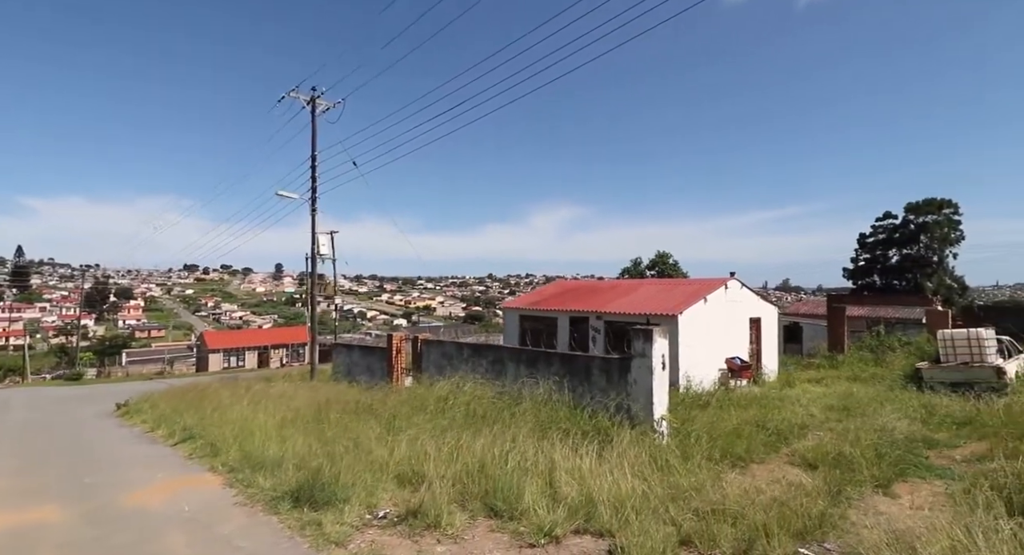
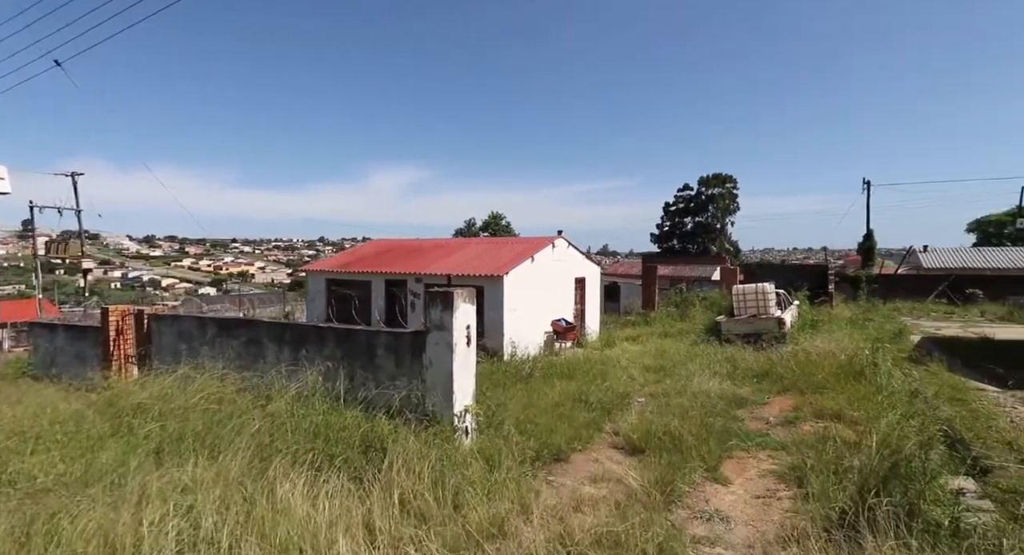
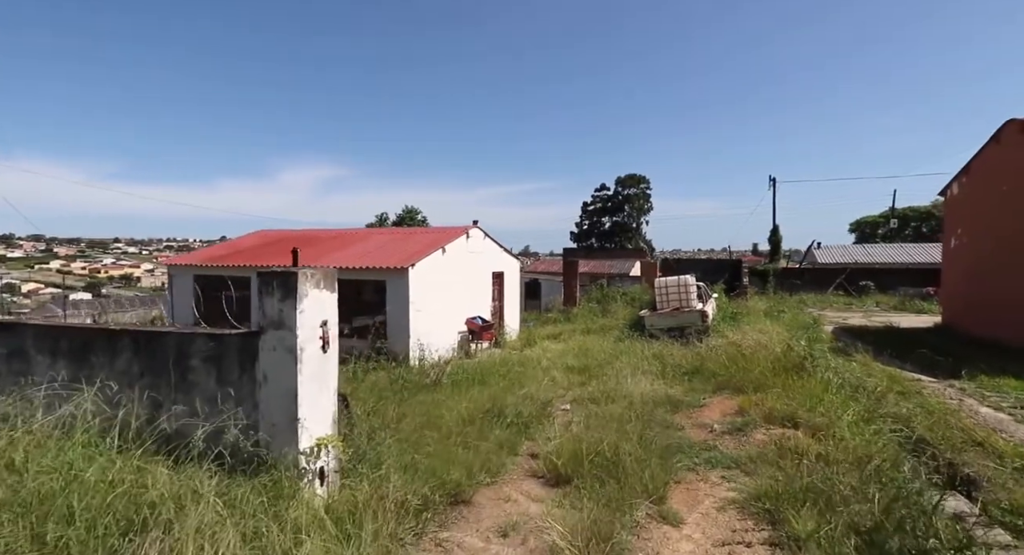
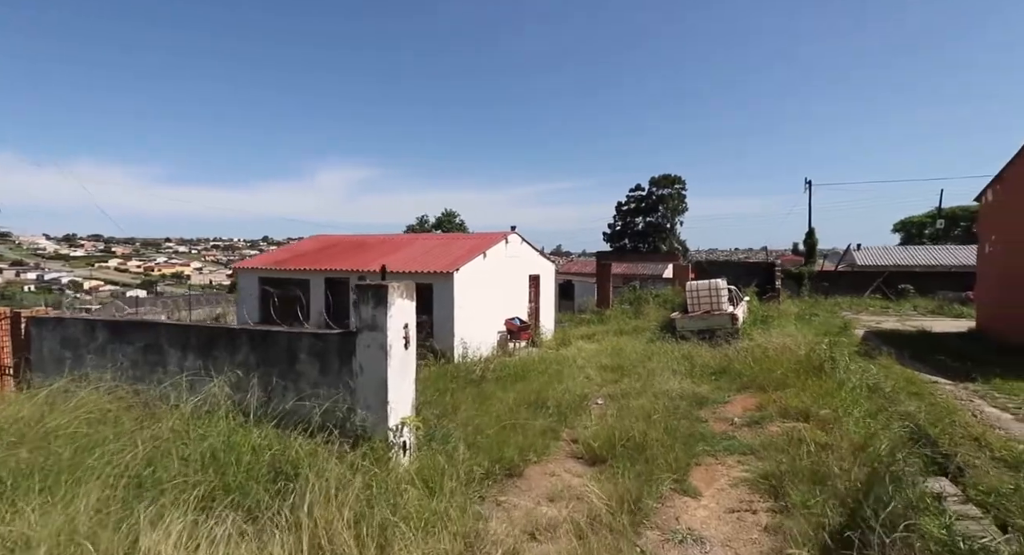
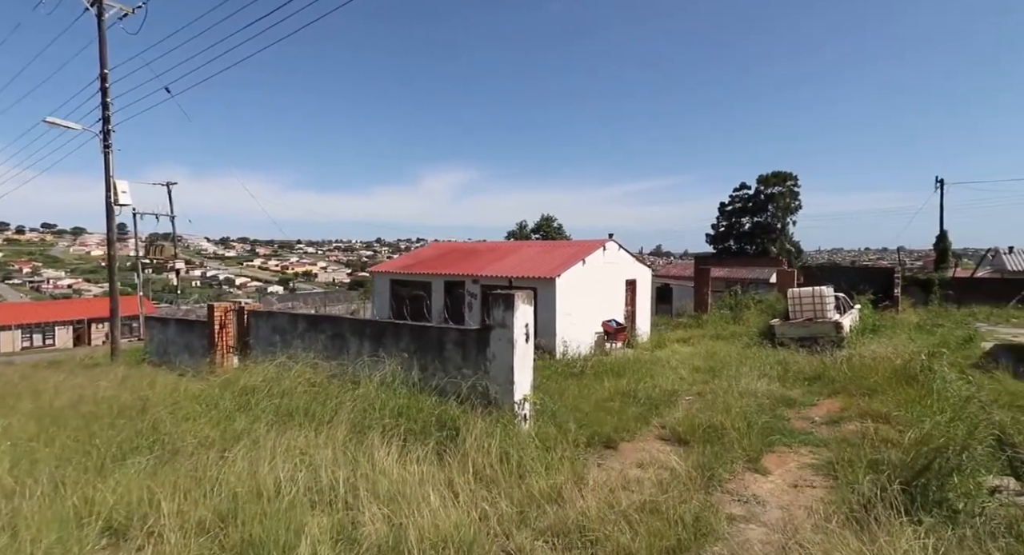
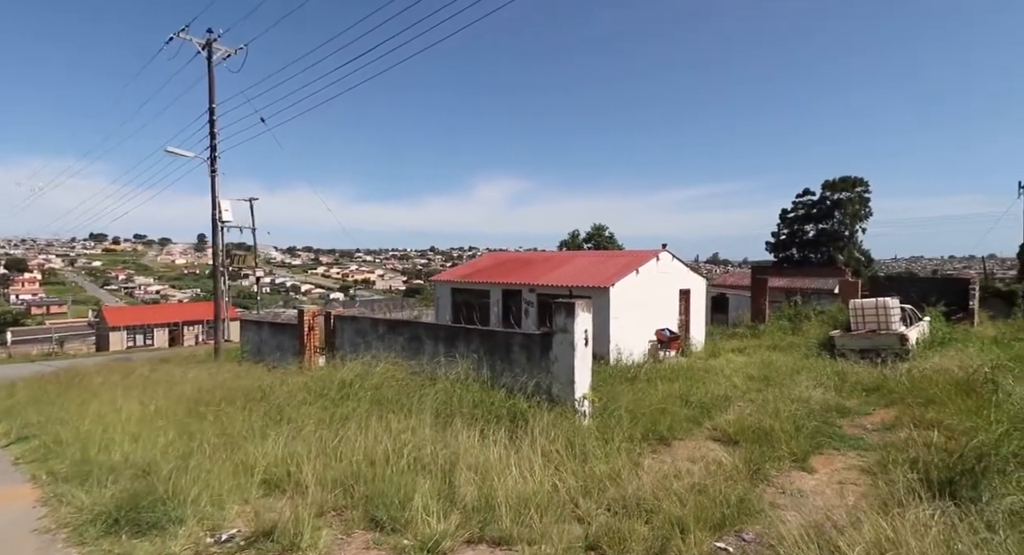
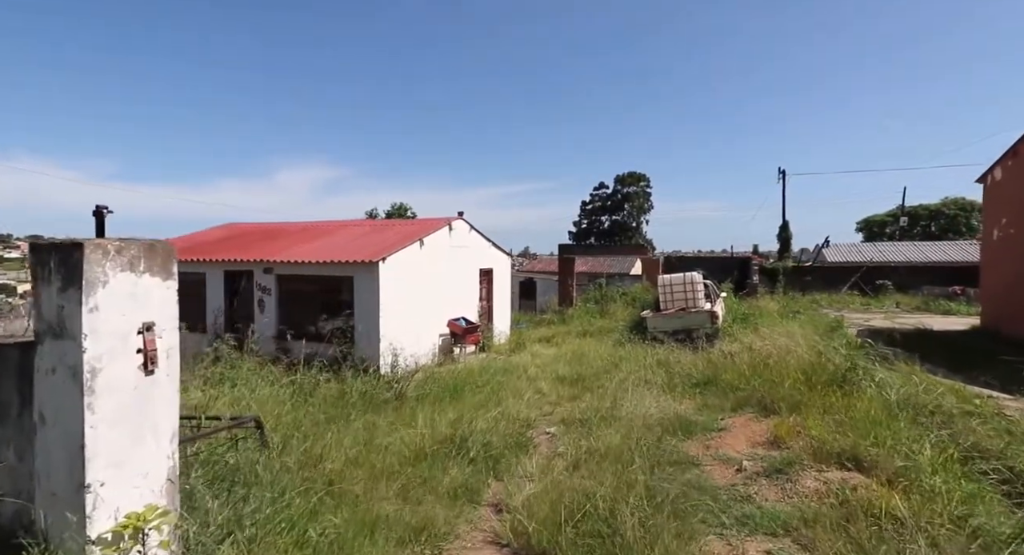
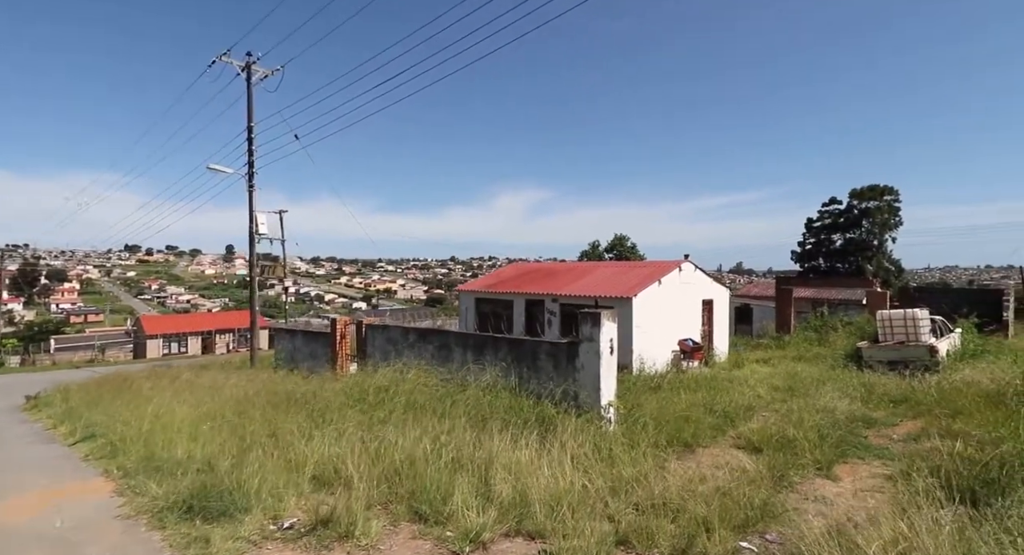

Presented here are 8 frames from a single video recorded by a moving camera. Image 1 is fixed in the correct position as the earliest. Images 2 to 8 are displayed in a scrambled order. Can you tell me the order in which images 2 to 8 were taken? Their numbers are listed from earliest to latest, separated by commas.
8, 6, 5, 2, 4, 3, 7
